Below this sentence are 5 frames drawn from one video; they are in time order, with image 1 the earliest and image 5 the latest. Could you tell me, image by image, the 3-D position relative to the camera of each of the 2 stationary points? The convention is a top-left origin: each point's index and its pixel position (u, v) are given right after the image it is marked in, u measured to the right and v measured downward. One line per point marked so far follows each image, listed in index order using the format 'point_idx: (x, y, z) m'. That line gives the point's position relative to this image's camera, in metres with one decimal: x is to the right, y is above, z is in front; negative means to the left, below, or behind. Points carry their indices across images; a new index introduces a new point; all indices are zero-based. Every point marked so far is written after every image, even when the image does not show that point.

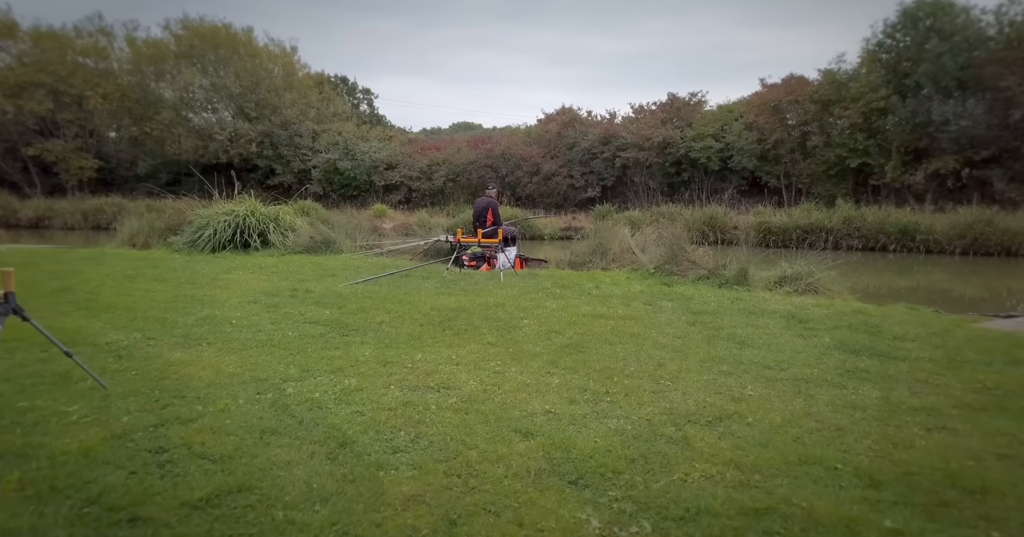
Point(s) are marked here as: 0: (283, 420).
0: (-1.3, -0.8, +3.4) m
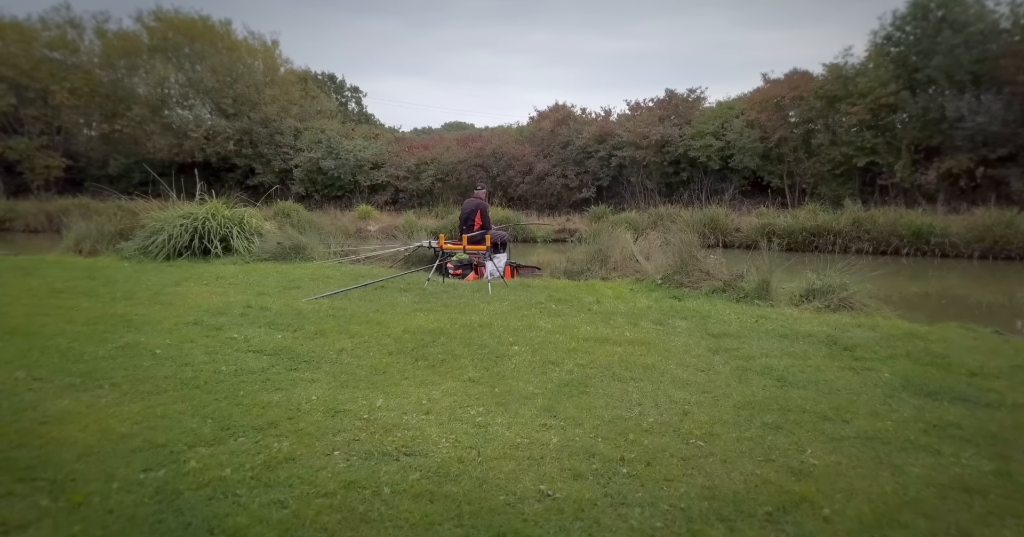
0: (-1.3, -1.0, +2.4) m
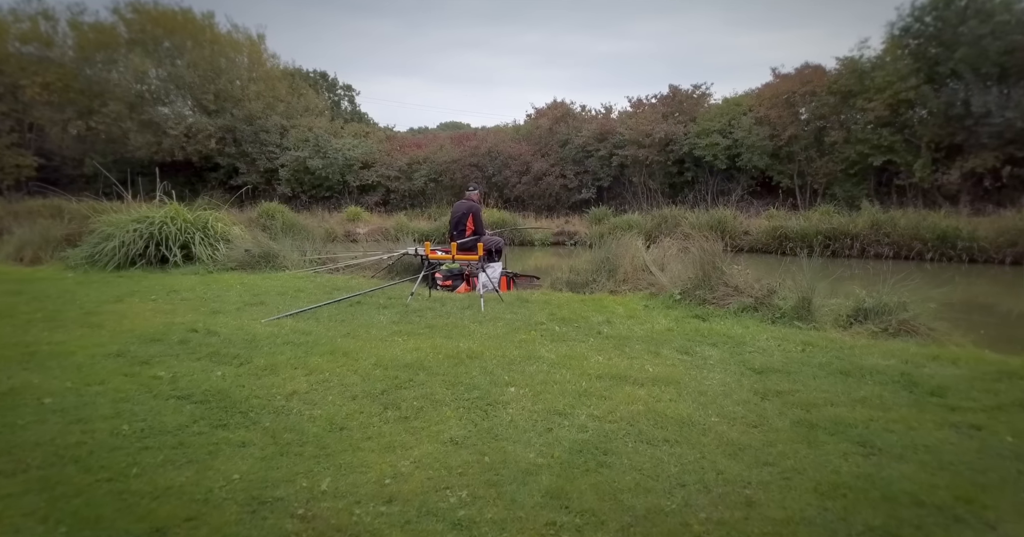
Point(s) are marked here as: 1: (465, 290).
0: (-1.3, -1.1, +1.3) m
1: (-0.6, -0.3, +8.3) m
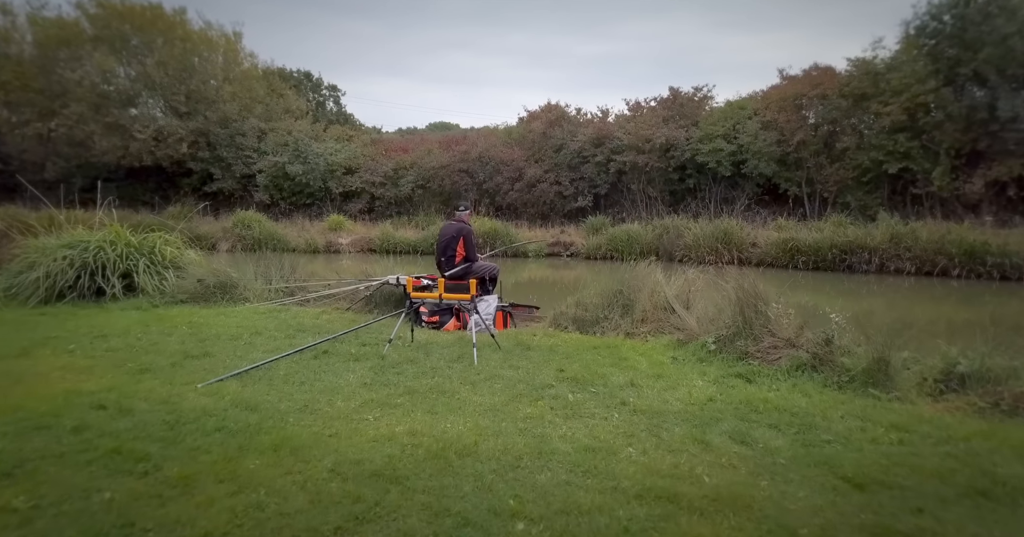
0: (-1.3, -1.5, +0.1) m
1: (-0.7, -0.7, +7.1) m
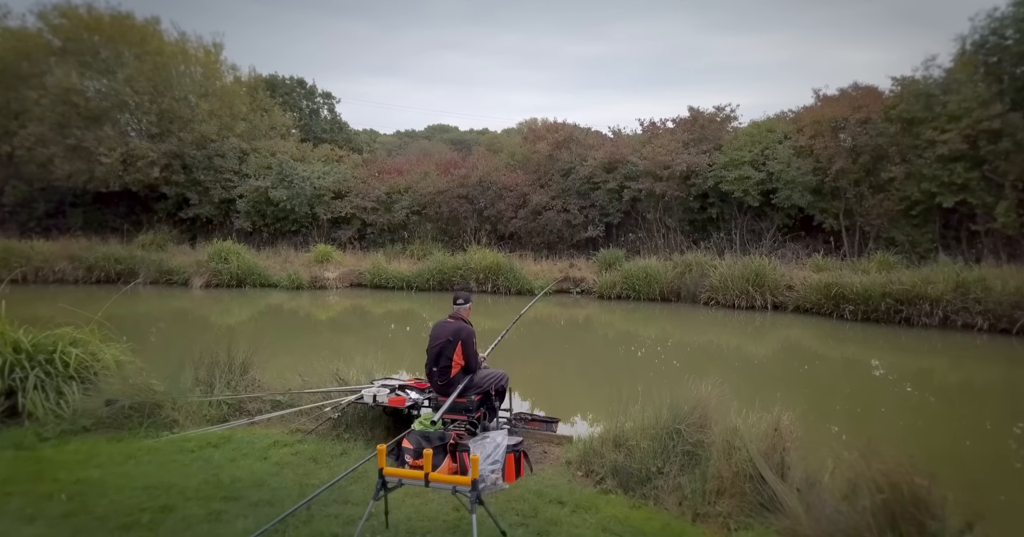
0: (-1.1, -2.6, -2.0) m
1: (-0.5, -1.8, +5.1) m
